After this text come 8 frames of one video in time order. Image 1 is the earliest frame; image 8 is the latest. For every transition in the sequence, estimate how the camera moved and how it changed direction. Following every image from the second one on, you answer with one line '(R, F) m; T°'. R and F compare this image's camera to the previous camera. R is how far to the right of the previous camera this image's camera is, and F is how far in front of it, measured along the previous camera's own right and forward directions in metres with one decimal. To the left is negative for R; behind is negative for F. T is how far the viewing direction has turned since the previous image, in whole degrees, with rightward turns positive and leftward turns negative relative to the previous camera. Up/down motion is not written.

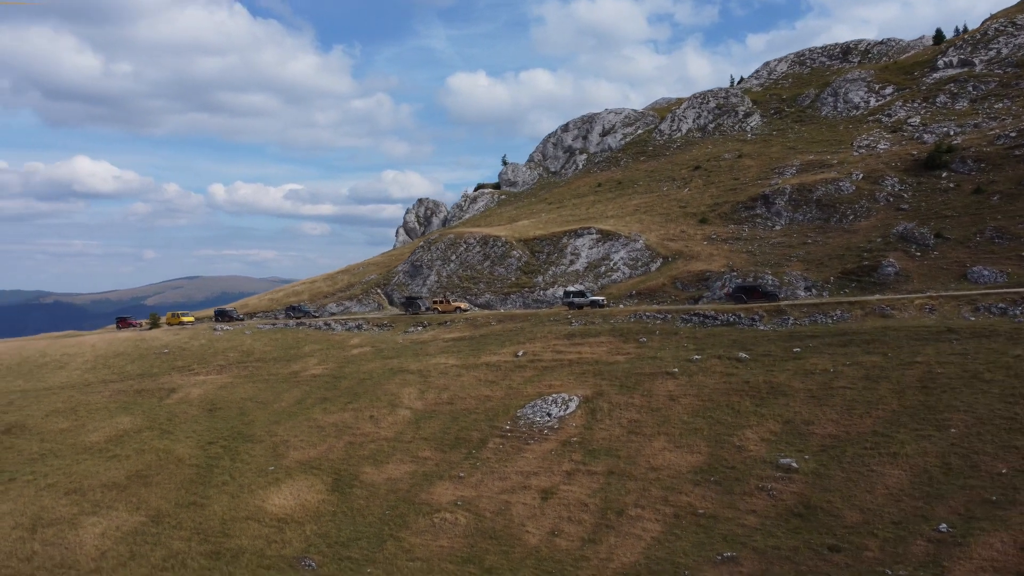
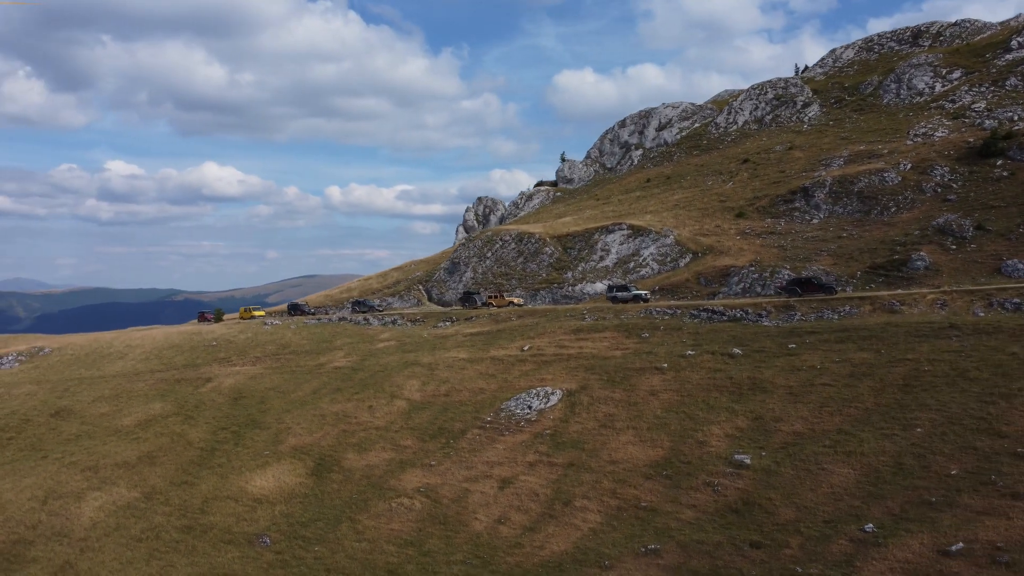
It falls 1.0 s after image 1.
(+5.8, -0.4) m; -8°
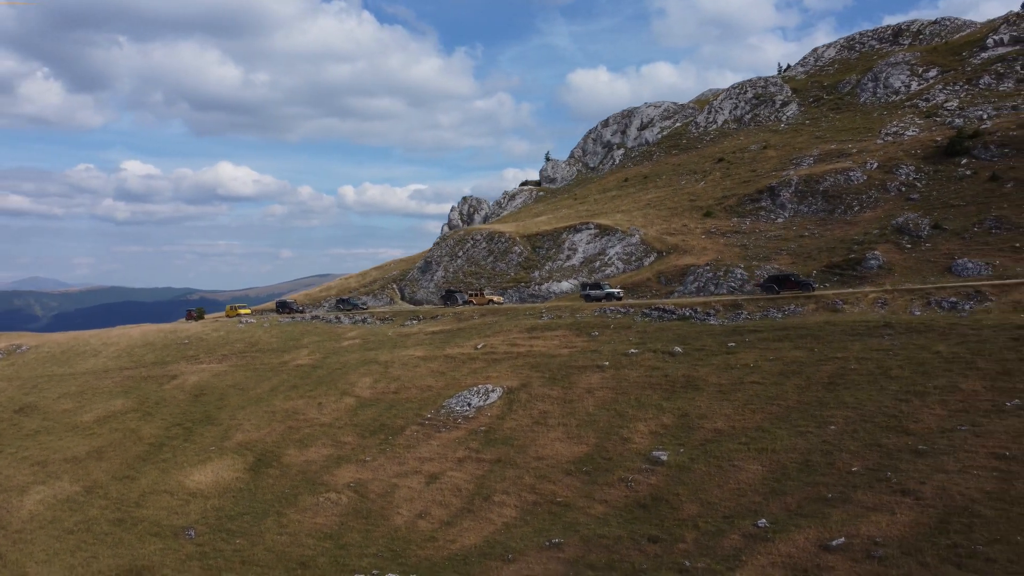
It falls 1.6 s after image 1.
(+3.4, -0.5) m; -1°
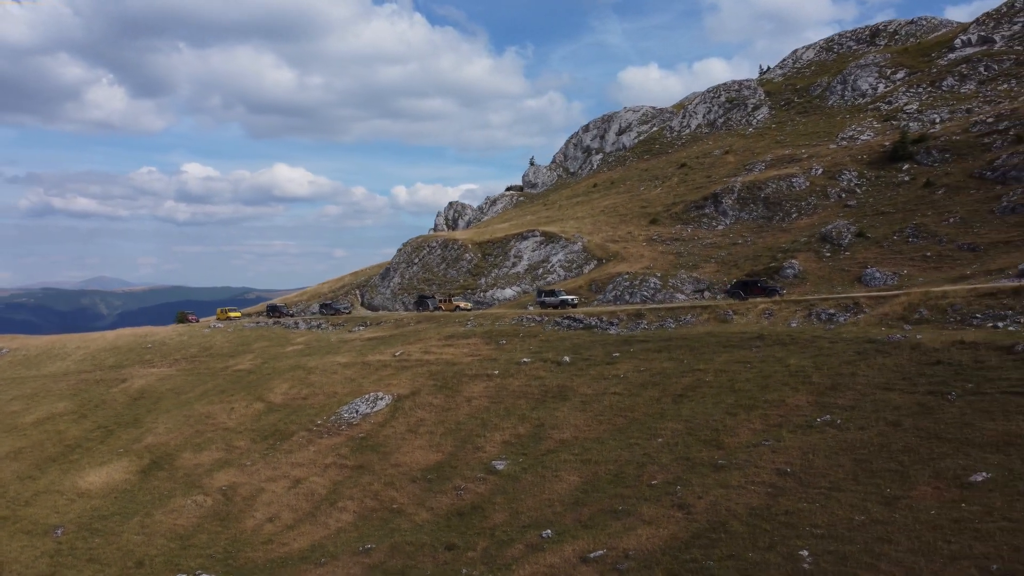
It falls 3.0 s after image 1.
(+7.9, -0.8) m; -4°
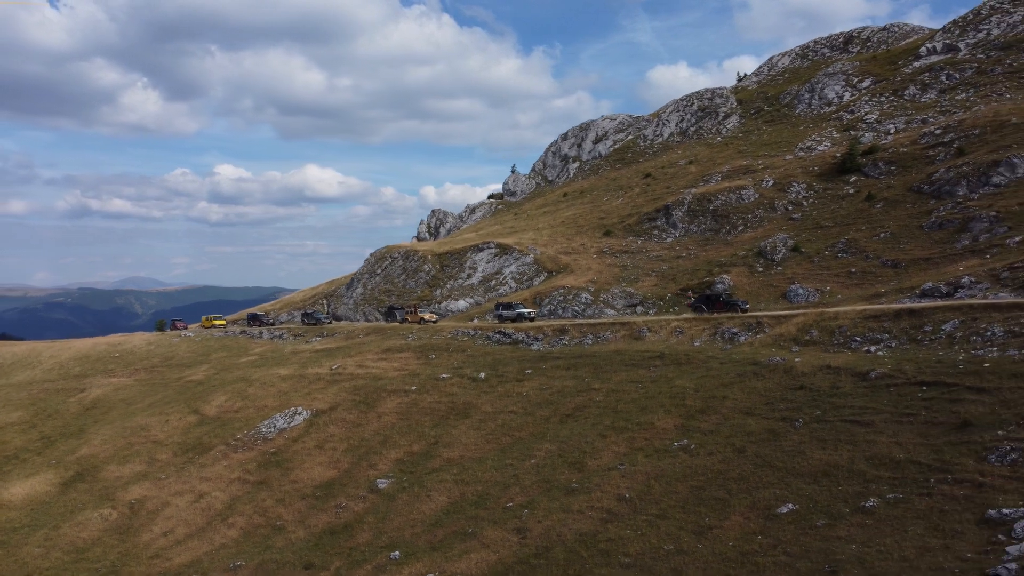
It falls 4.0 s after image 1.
(+5.6, -0.5) m; -2°
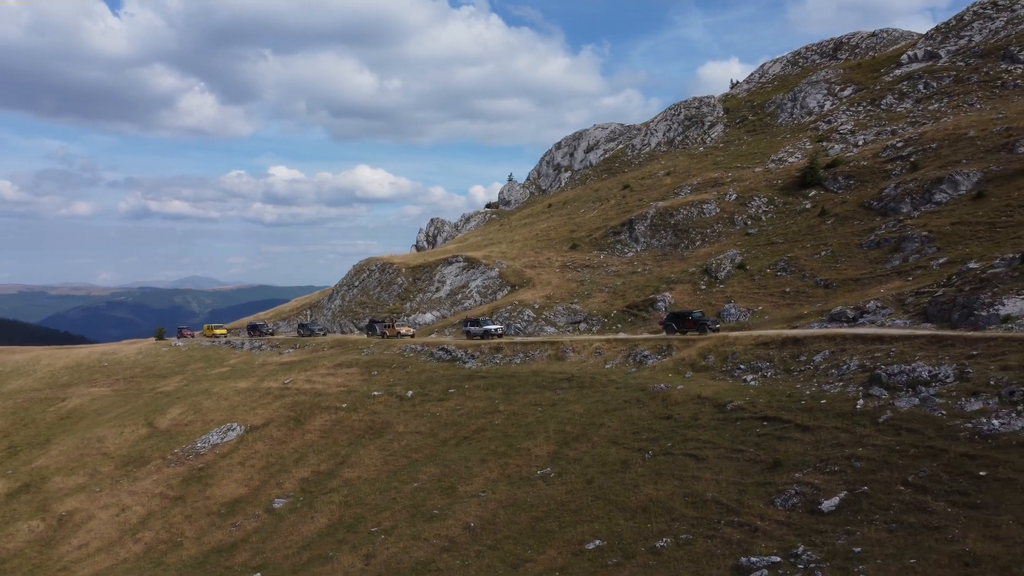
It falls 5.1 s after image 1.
(+6.3, -0.4) m; -4°
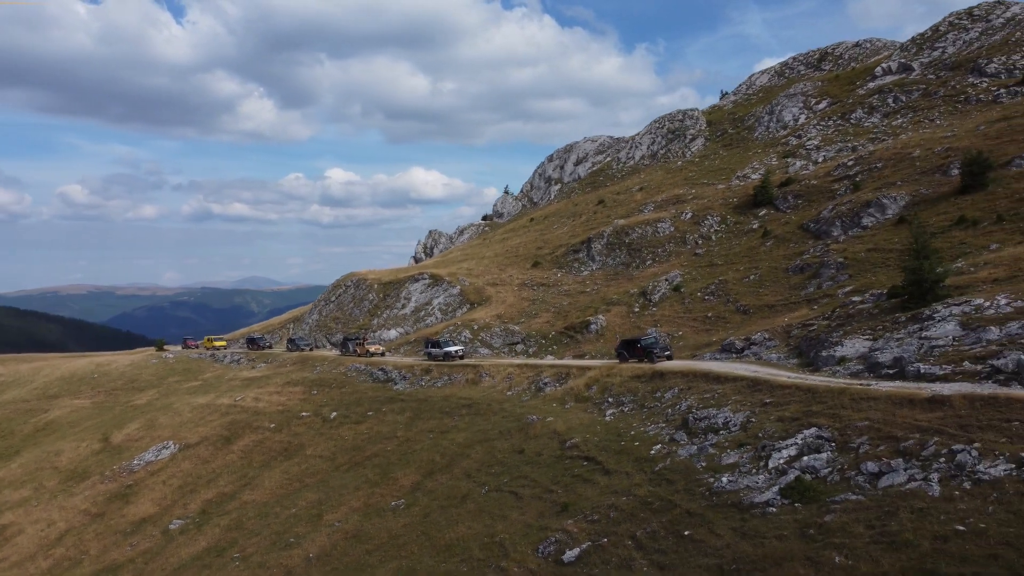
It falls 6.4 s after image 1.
(+7.0, -0.5) m; -4°
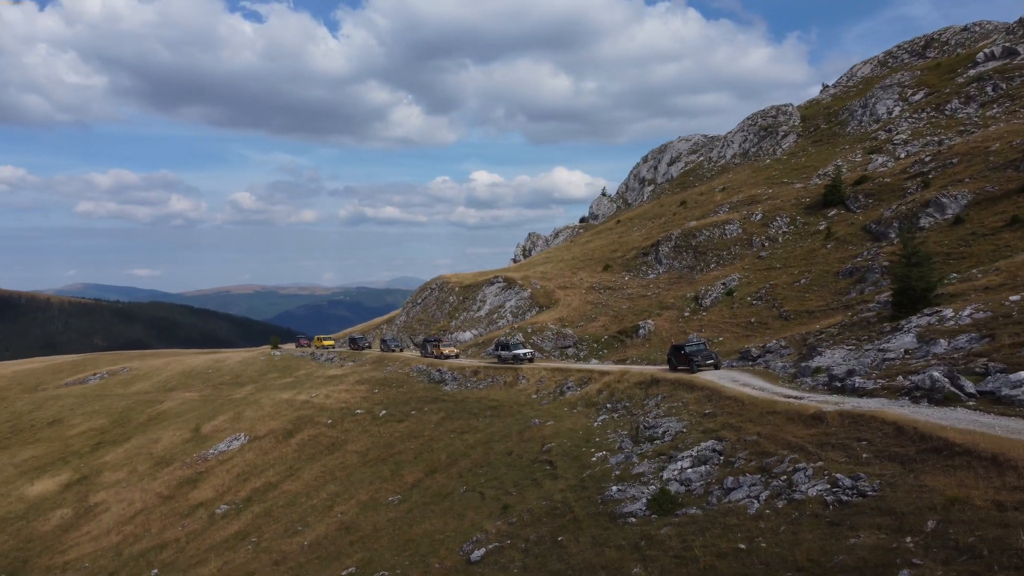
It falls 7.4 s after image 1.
(+5.6, -0.4) m; -10°
